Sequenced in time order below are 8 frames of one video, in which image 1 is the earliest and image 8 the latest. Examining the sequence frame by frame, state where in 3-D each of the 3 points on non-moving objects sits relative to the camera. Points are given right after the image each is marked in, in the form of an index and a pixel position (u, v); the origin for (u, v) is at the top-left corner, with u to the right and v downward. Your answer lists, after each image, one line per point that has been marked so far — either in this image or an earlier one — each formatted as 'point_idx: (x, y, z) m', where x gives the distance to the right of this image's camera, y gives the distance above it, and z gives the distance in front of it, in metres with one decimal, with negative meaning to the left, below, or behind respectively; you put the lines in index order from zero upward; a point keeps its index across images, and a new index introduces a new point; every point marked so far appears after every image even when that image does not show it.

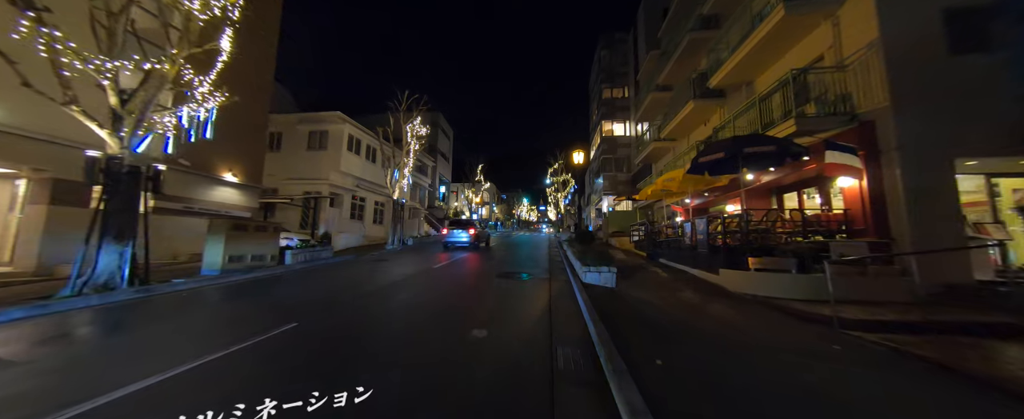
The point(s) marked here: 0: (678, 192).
0: (+6.2, +0.7, +11.1) m
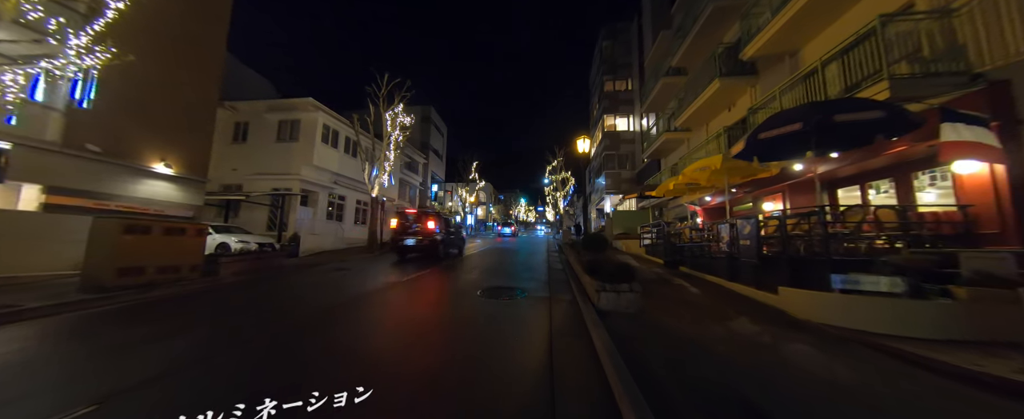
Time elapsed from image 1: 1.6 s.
0: (+5.9, +0.7, +9.0) m
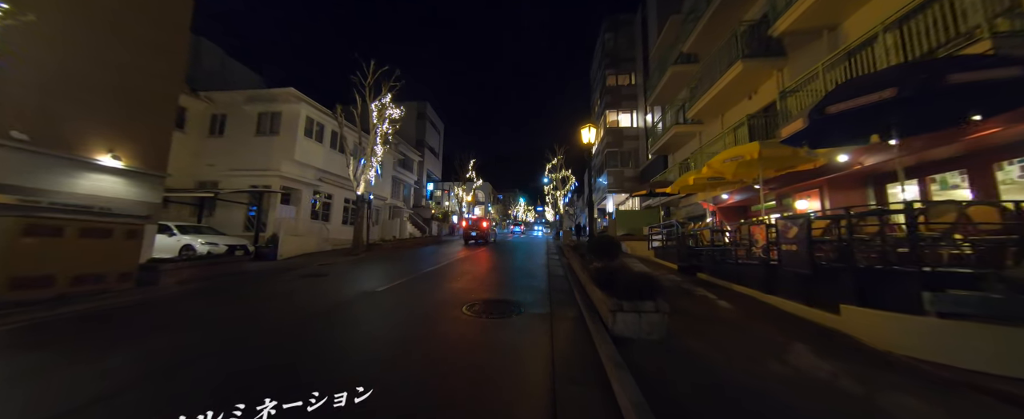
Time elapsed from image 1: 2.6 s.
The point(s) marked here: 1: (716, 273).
0: (+5.8, +0.8, +7.8) m
1: (+5.7, -1.8, +8.3) m
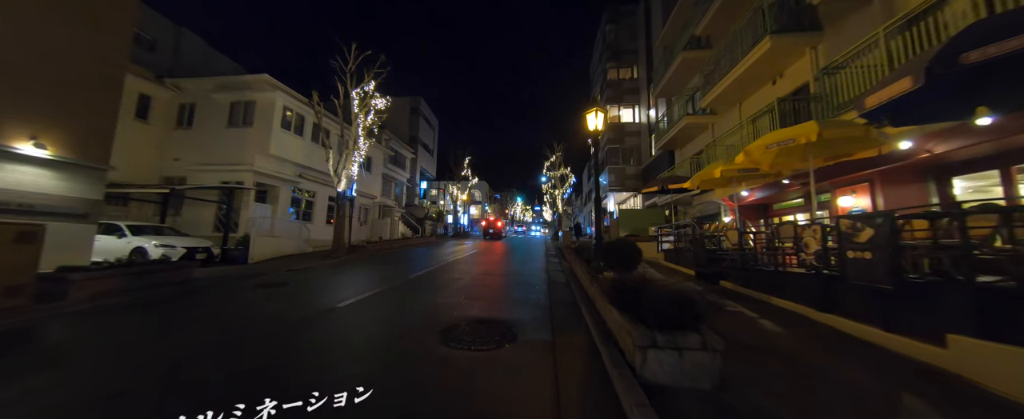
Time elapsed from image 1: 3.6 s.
0: (+5.6, +0.8, +6.6) m
1: (+5.6, -1.7, +7.1) m
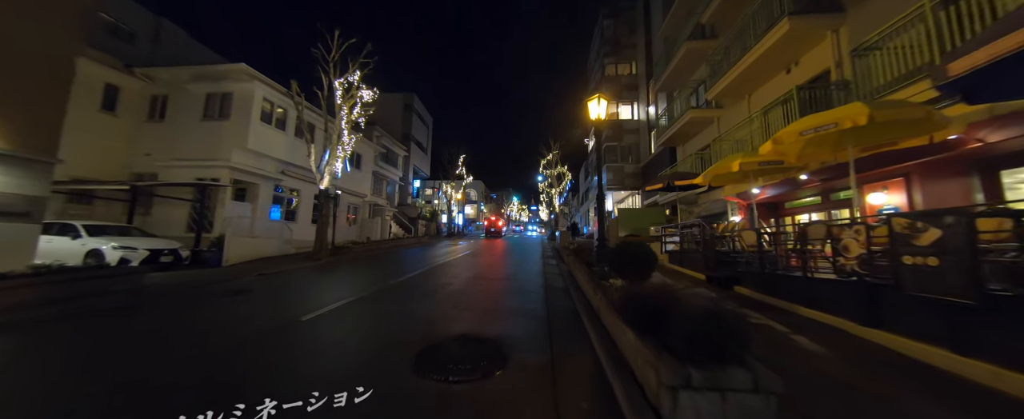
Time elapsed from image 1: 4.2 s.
0: (+5.5, +0.9, +5.9) m
1: (+5.4, -1.7, +6.4) m
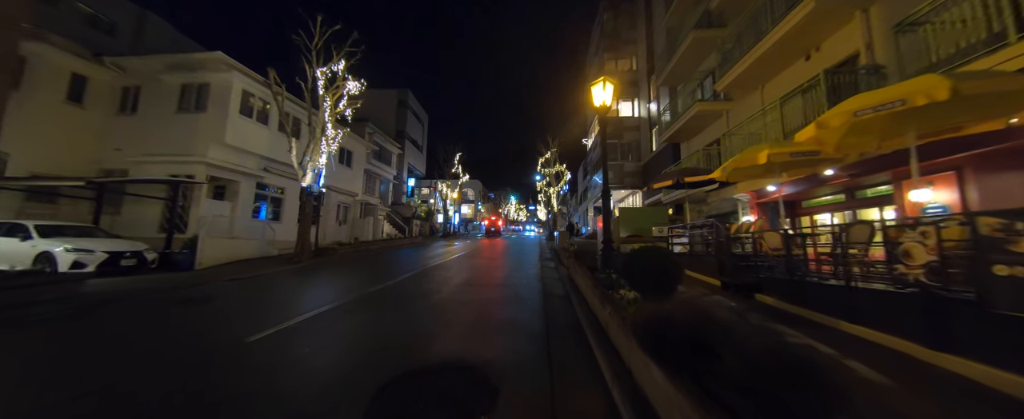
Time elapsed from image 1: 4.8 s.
0: (+5.4, +0.9, +5.1) m
1: (+5.3, -1.6, +5.6) m
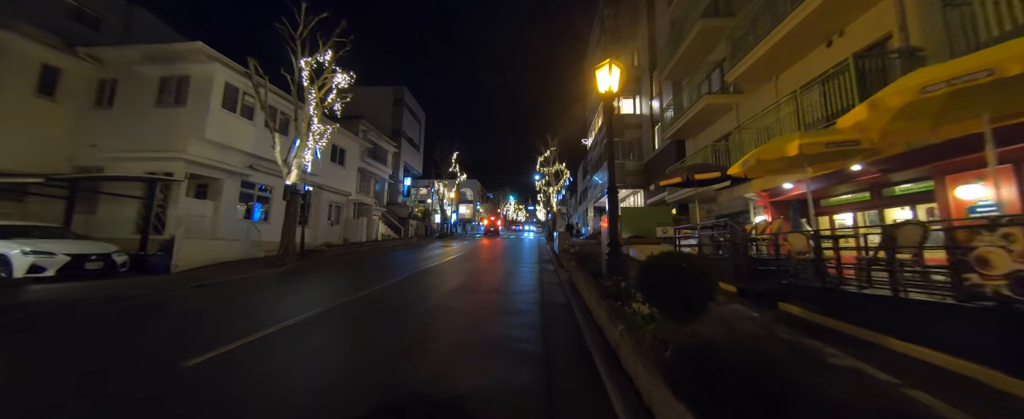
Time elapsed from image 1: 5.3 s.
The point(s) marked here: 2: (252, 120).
0: (+5.3, +0.9, +4.5) m
1: (+5.2, -1.6, +5.0) m
2: (-12.3, +4.3, +14.1) m
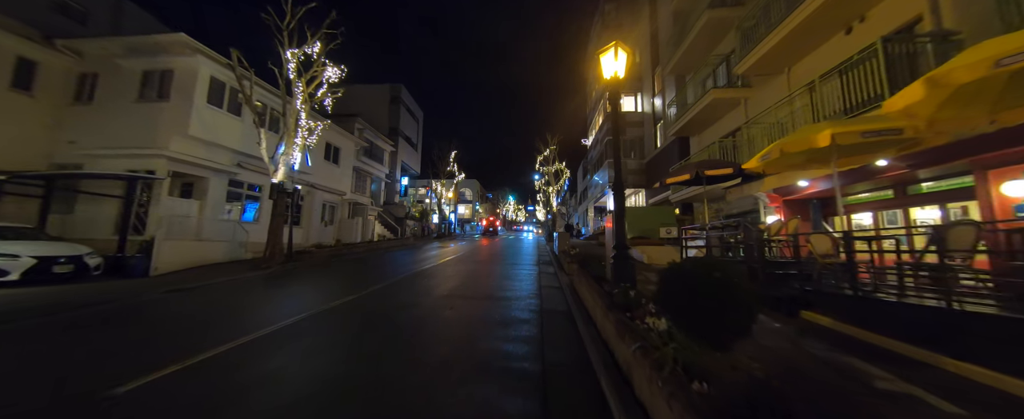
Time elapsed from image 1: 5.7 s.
0: (+5.2, +0.9, +4.0) m
1: (+5.1, -1.6, +4.5) m
2: (-12.4, +4.3, +13.6) m
